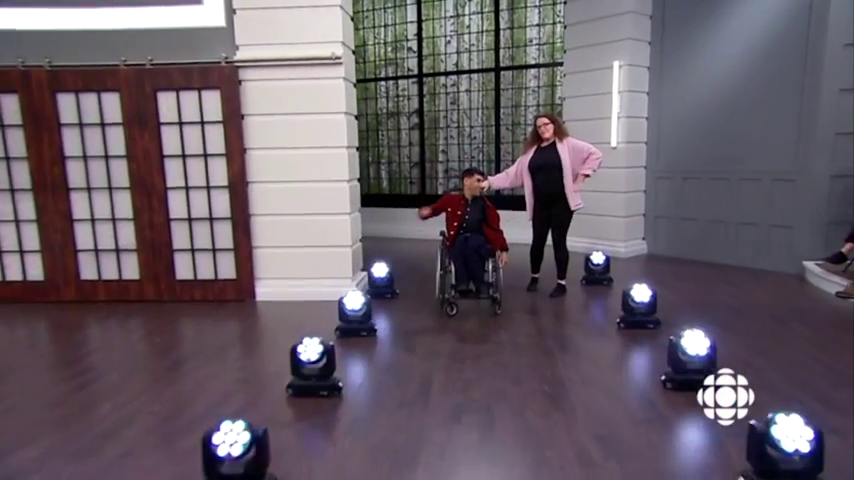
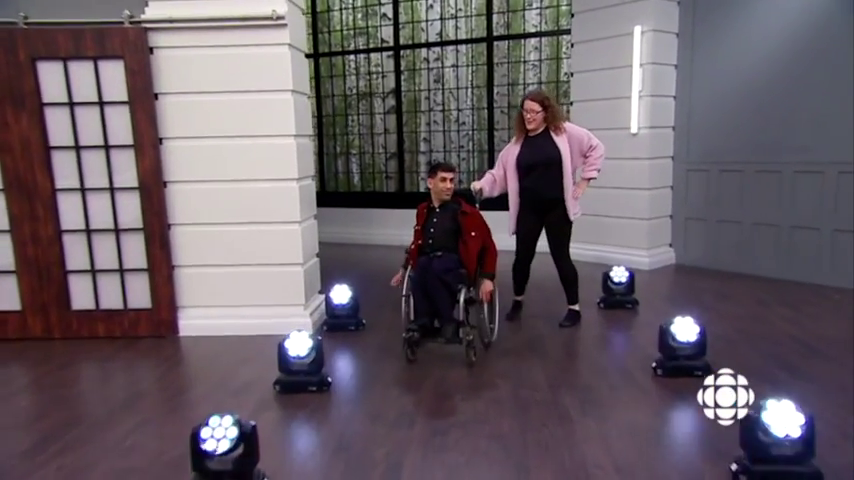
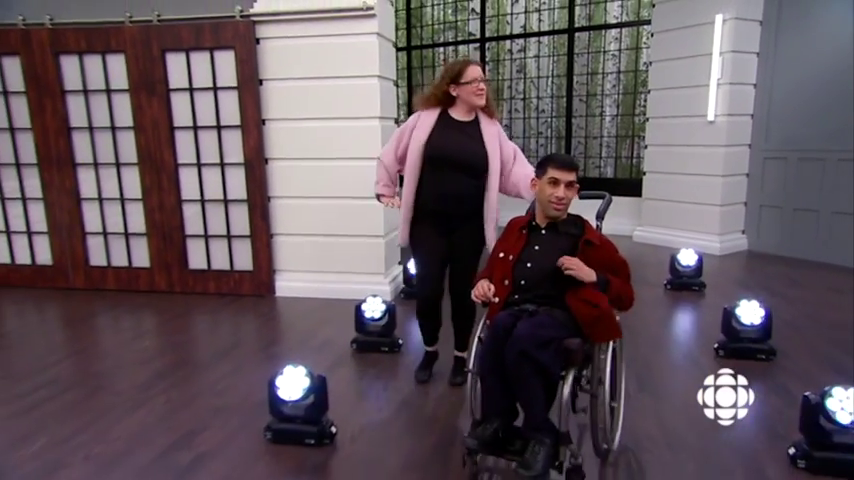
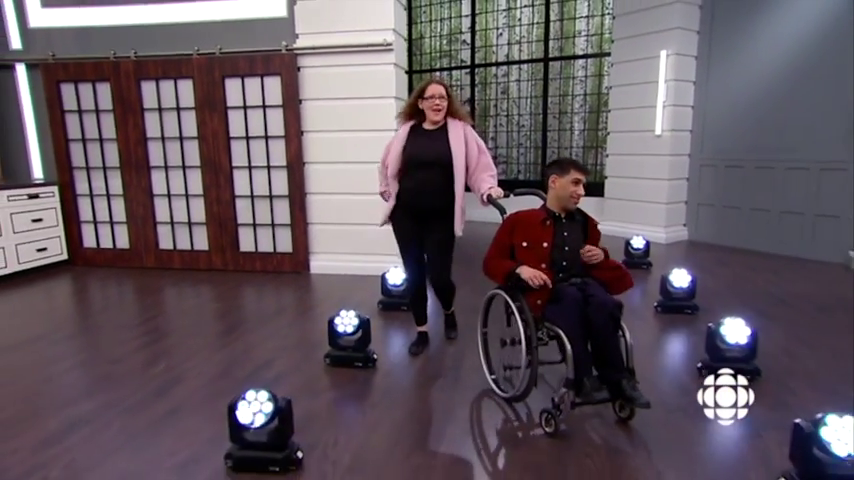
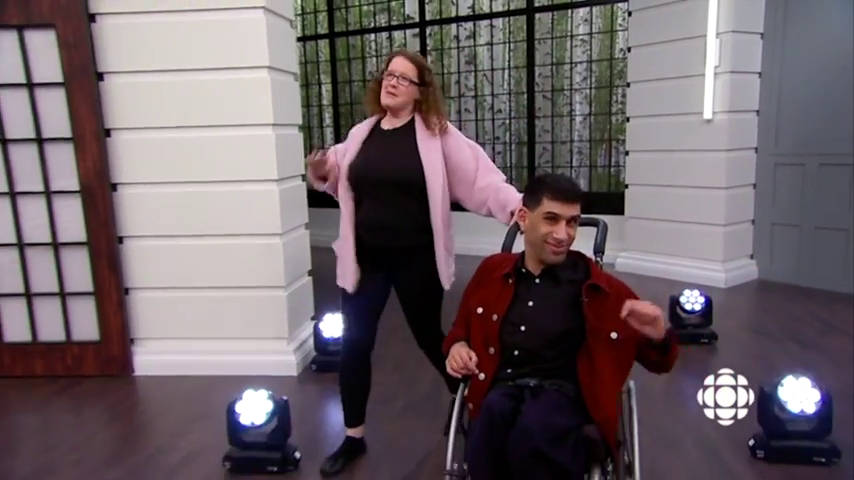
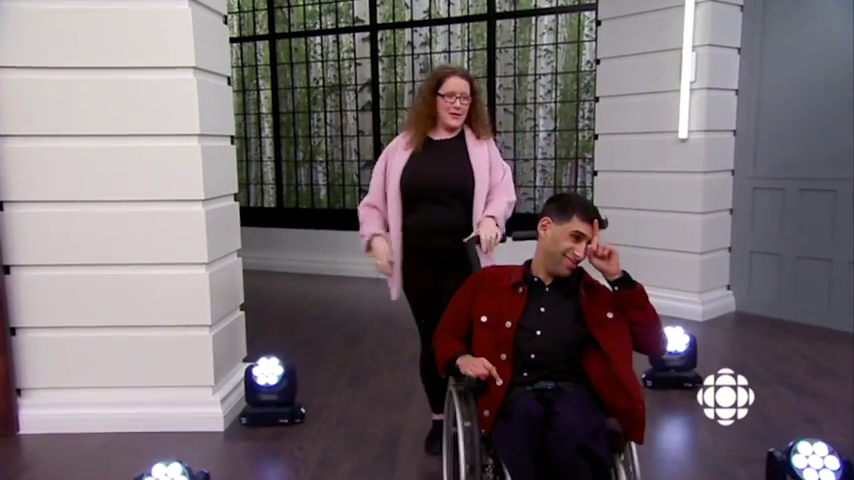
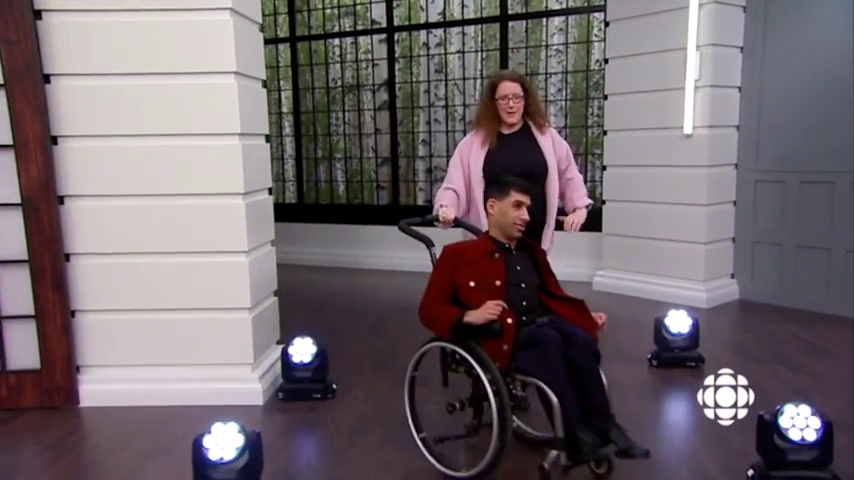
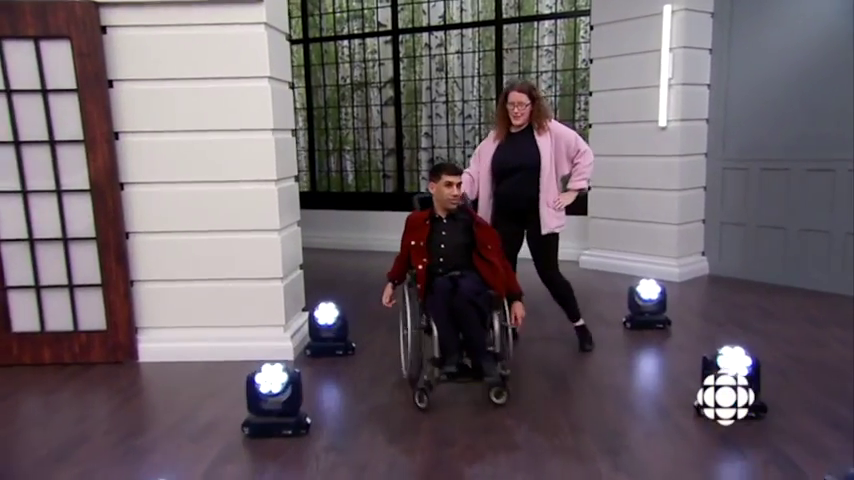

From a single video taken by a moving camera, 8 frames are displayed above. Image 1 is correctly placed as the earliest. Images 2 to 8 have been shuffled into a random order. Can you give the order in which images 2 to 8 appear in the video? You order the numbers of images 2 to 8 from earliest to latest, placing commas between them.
2, 8, 7, 6, 5, 3, 4
